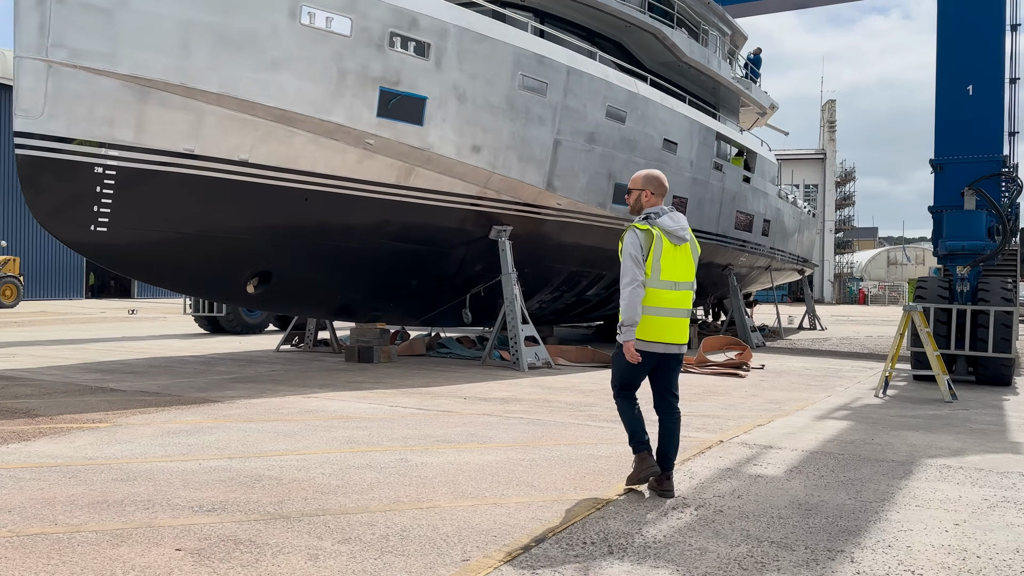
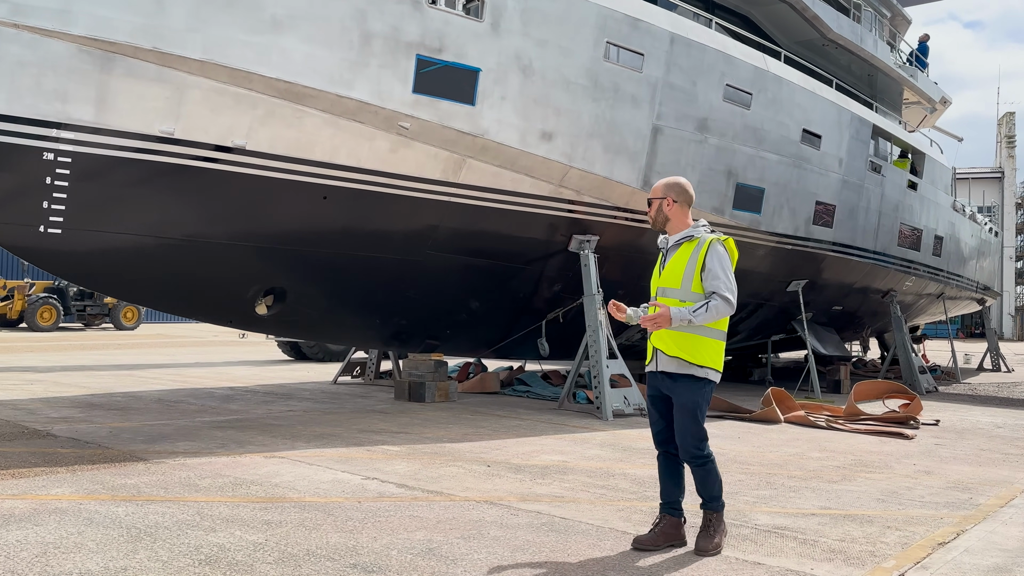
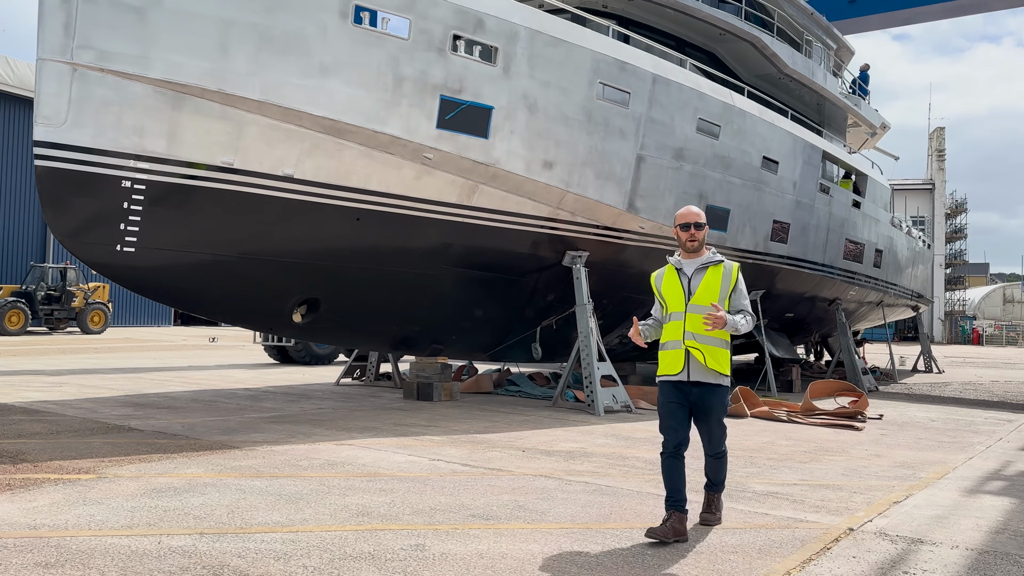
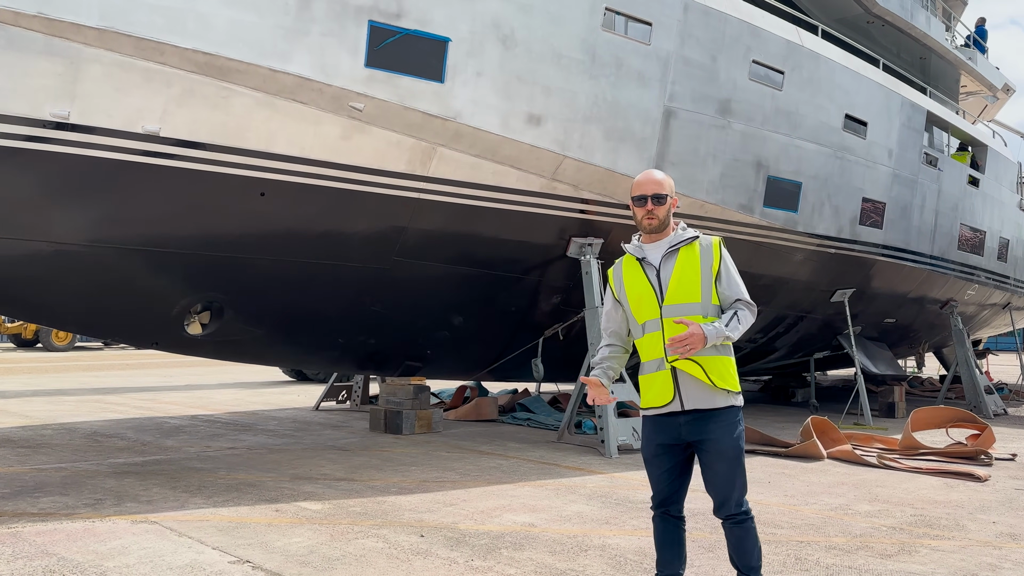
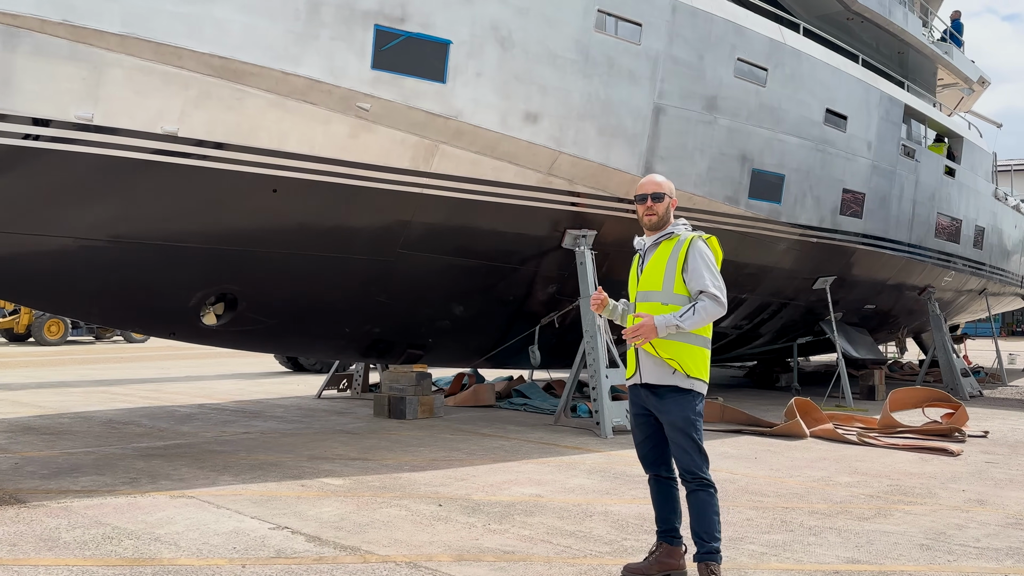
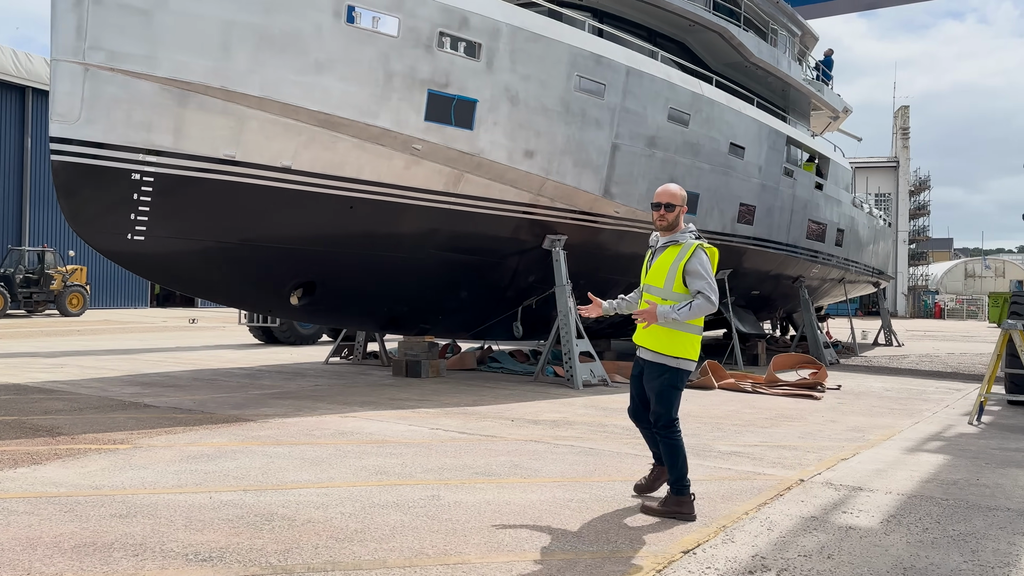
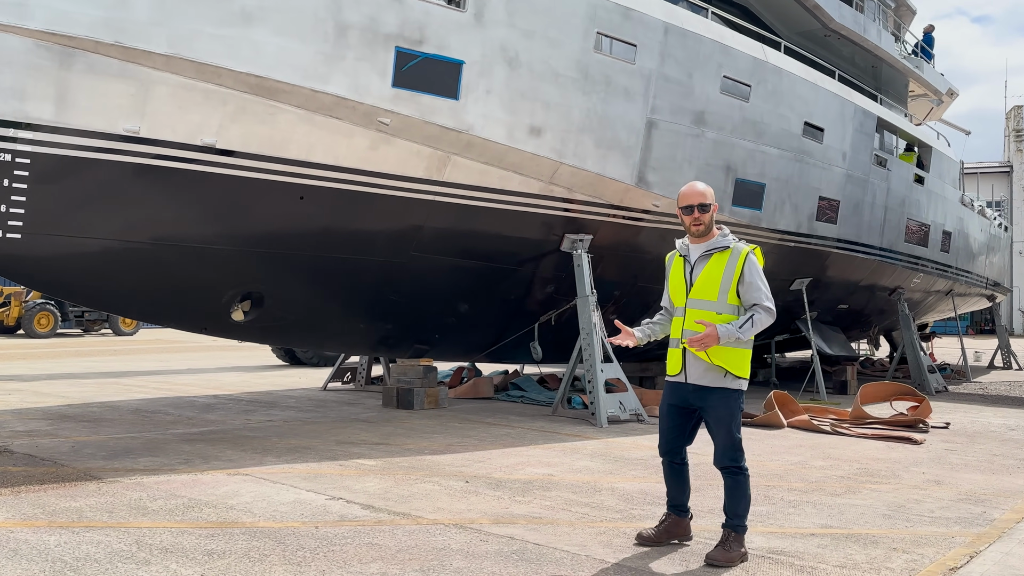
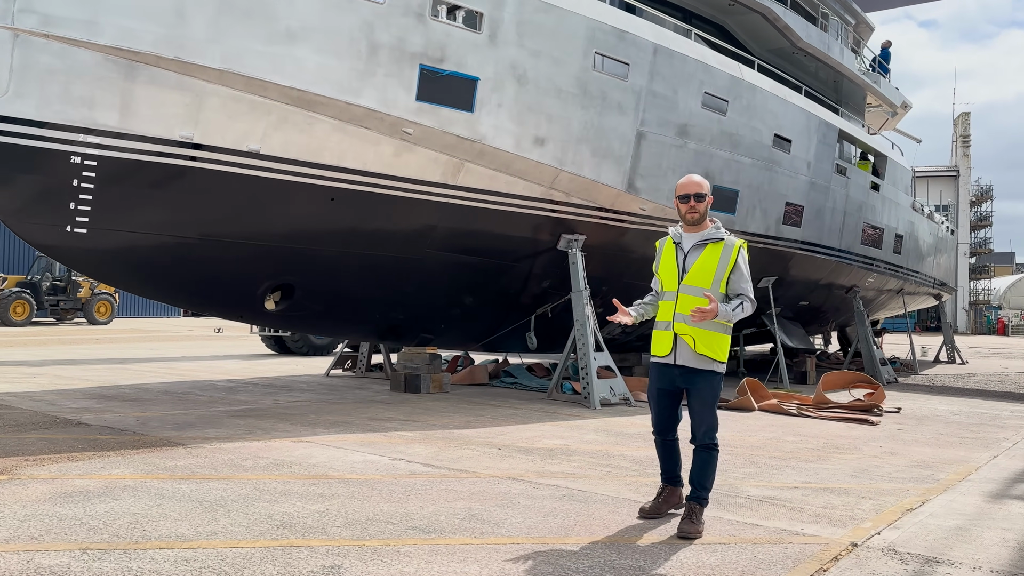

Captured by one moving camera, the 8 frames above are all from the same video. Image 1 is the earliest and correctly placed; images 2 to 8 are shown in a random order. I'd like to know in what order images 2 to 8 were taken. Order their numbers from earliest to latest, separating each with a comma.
6, 3, 8, 2, 7, 5, 4
